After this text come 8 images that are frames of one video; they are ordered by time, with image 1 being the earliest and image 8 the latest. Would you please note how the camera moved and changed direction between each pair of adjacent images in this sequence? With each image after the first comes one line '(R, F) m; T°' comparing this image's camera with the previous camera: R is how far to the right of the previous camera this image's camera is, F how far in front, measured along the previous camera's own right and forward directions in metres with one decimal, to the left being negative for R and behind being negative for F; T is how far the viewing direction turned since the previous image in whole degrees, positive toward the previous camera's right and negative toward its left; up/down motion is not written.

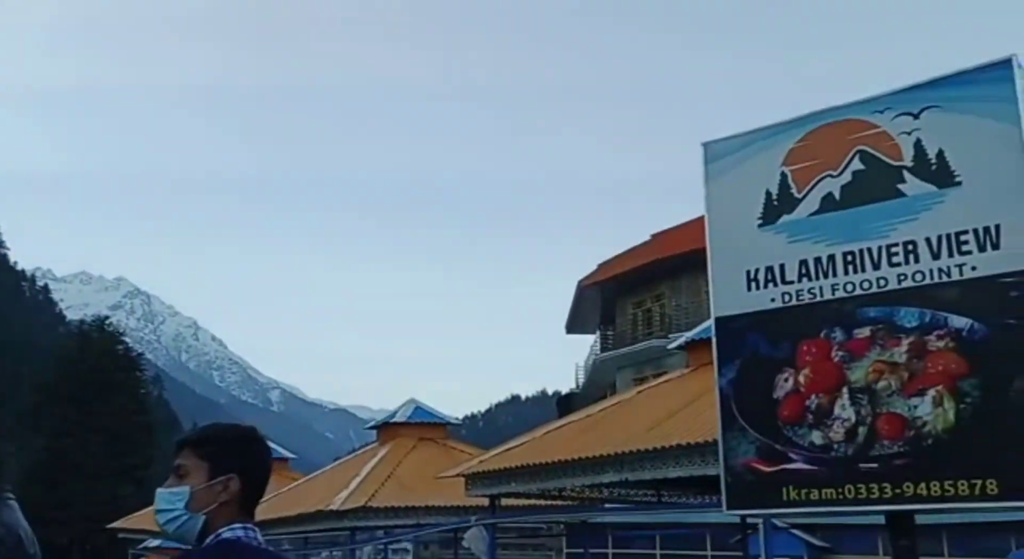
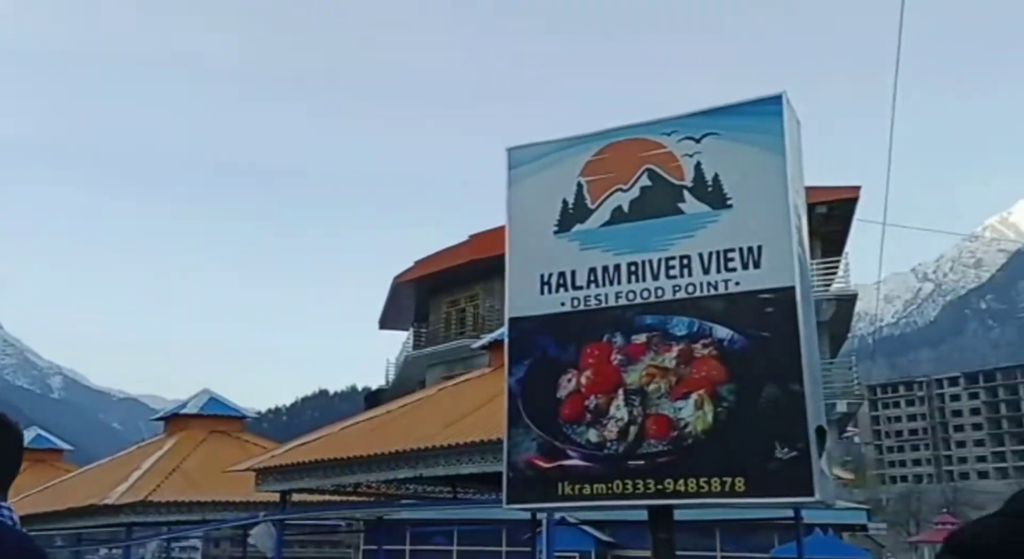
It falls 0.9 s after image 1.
(+0.1, -0.2) m; +10°
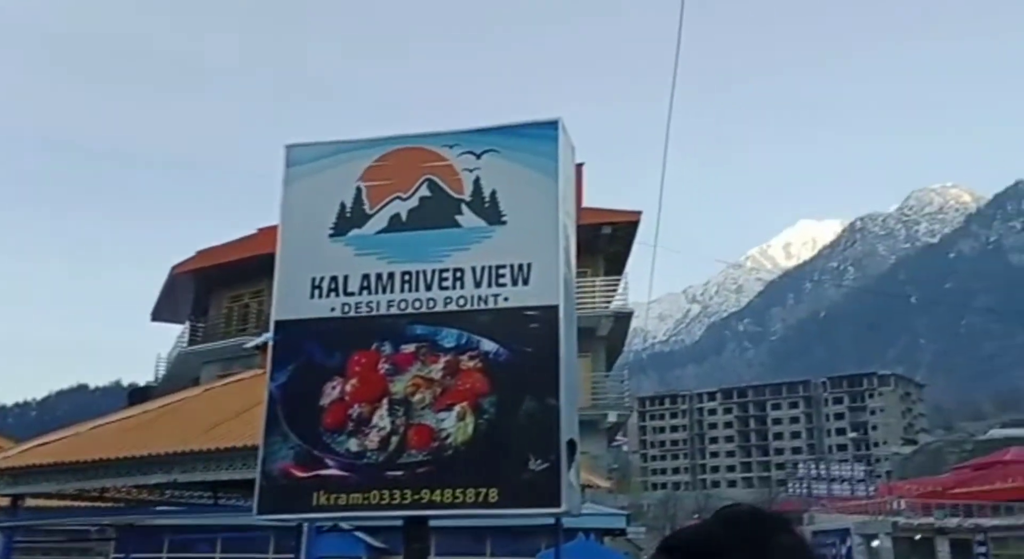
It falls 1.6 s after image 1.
(+0.1, 0.0) m; +11°
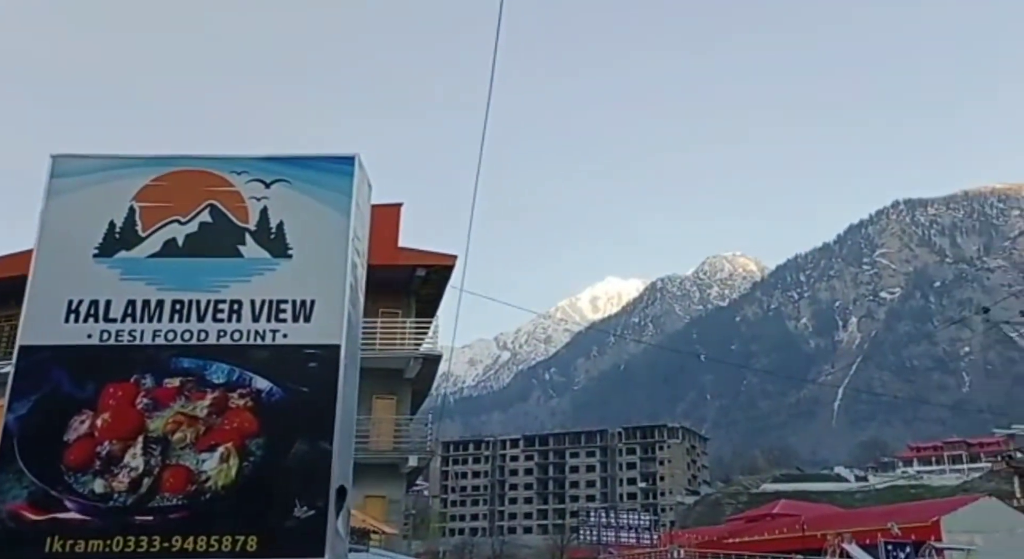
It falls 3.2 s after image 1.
(+0.1, +0.2) m; +10°
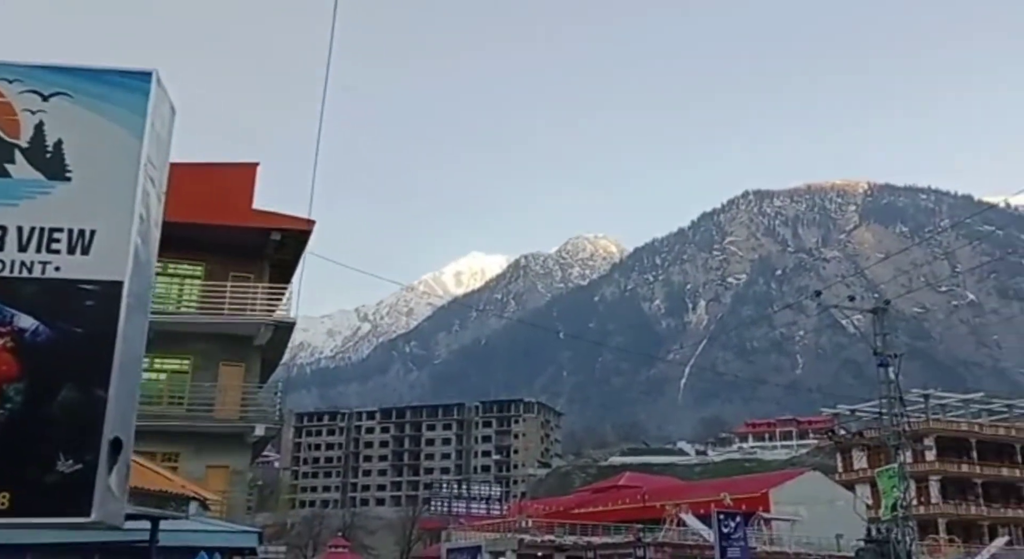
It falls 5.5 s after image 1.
(+0.3, +0.5) m; +7°
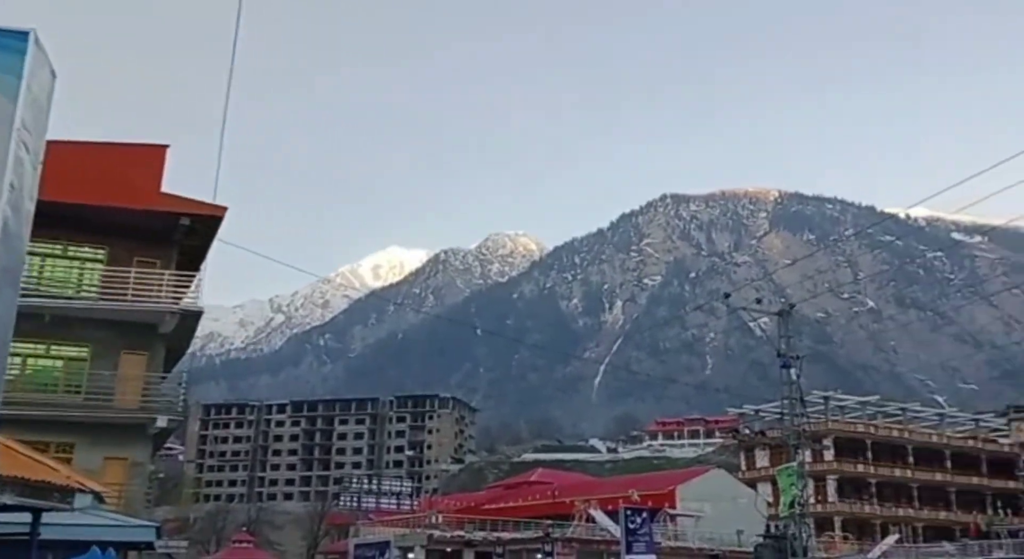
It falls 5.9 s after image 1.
(+0.1, +0.4) m; +4°
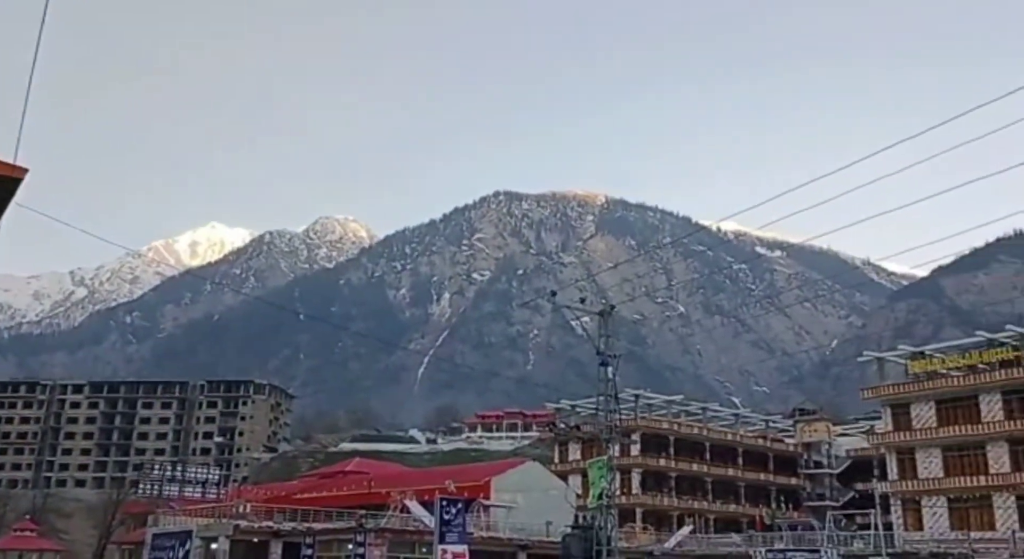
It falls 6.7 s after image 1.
(+0.3, +1.5) m; +9°
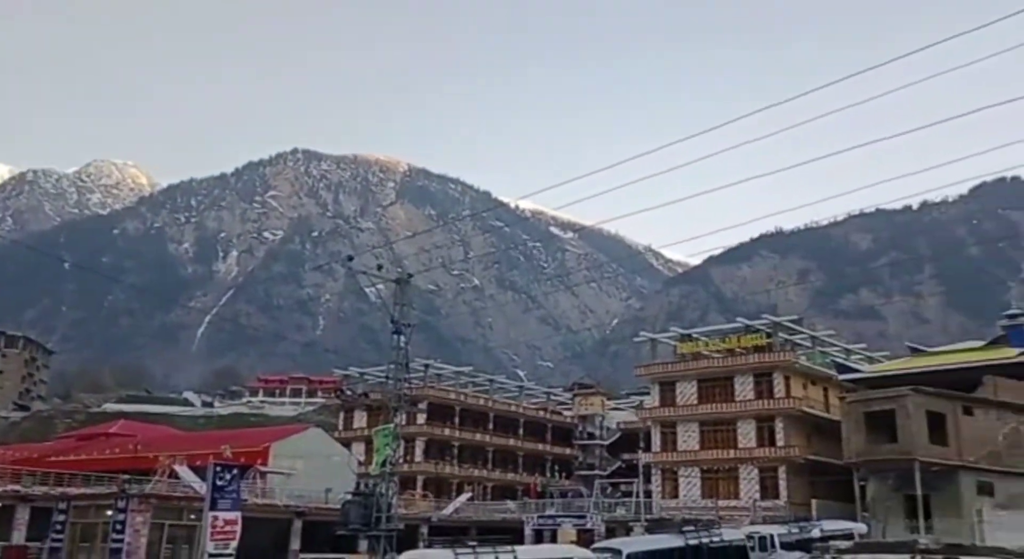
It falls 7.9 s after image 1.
(+0.6, +2.8) m; +11°
